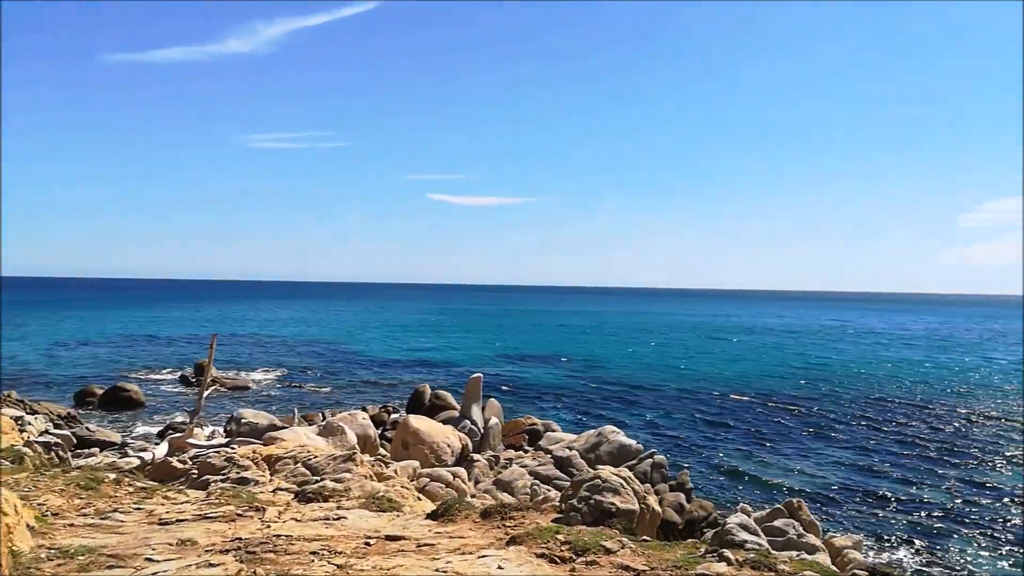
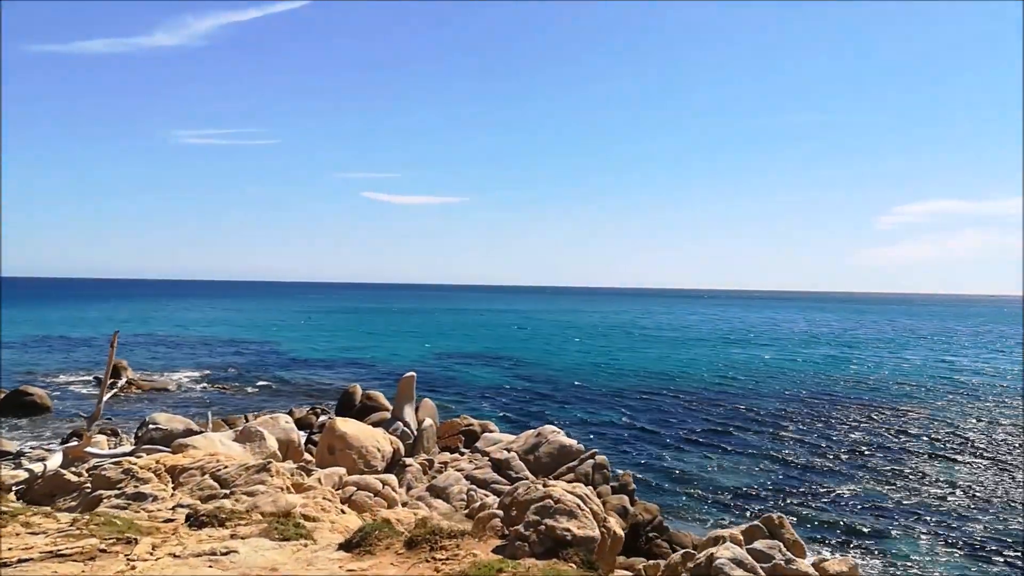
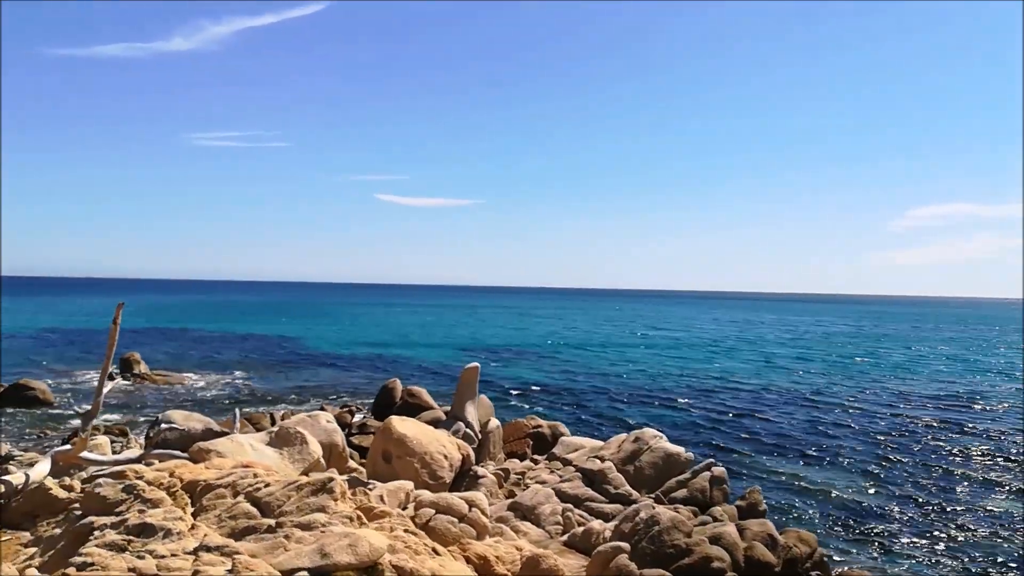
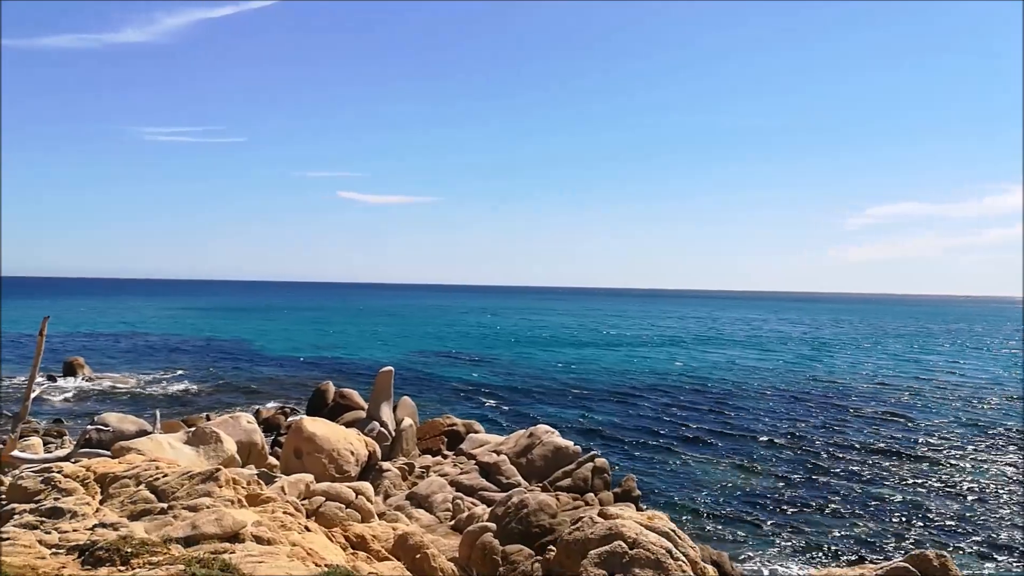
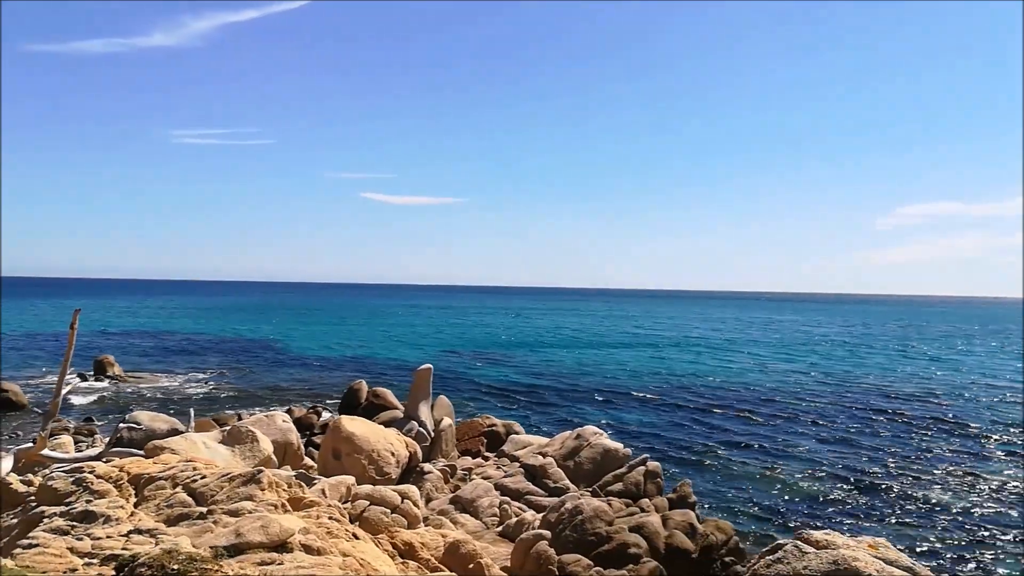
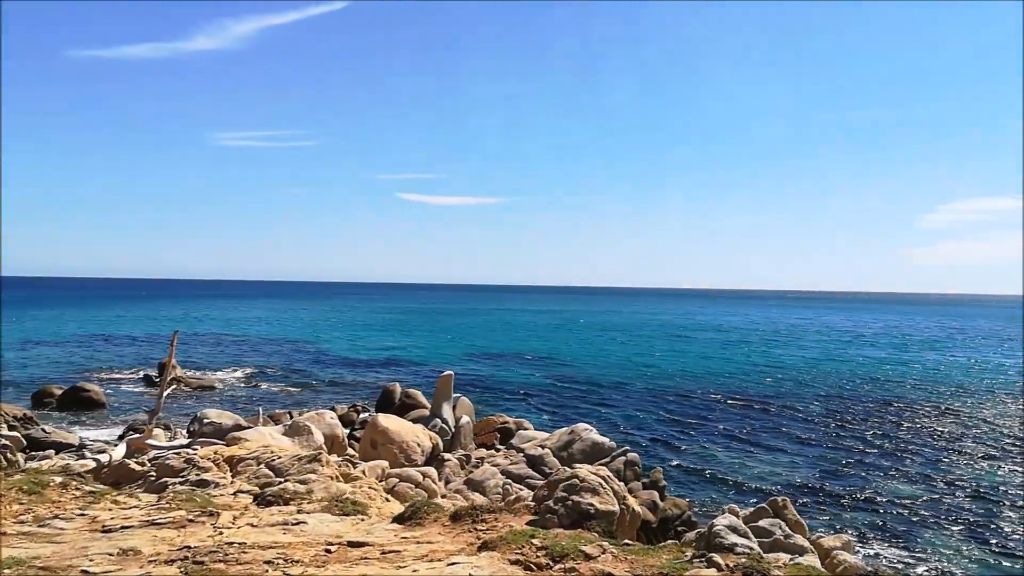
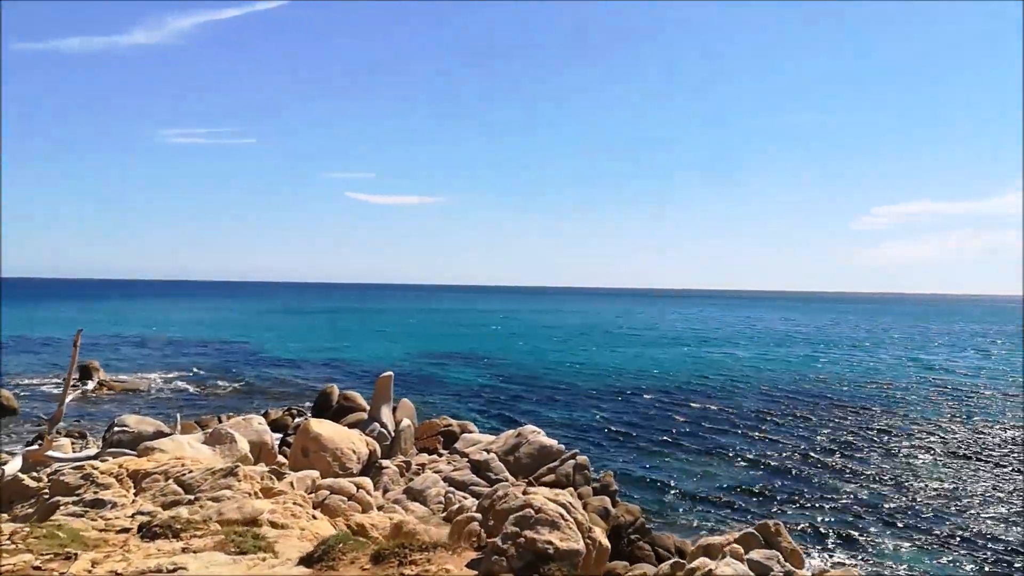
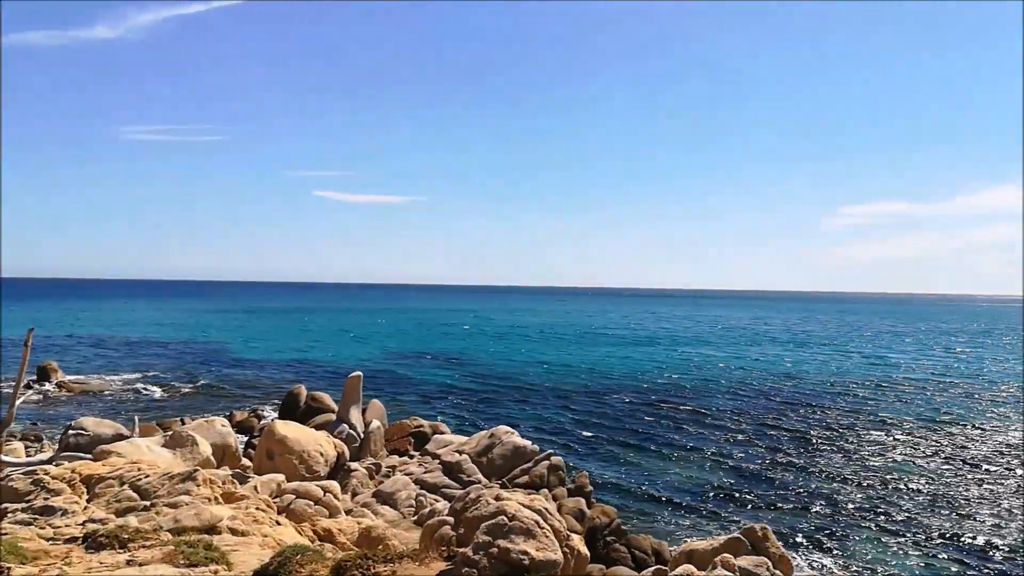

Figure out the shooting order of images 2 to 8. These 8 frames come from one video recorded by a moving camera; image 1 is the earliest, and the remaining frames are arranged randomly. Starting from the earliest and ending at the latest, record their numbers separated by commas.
6, 2, 7, 8, 4, 5, 3
